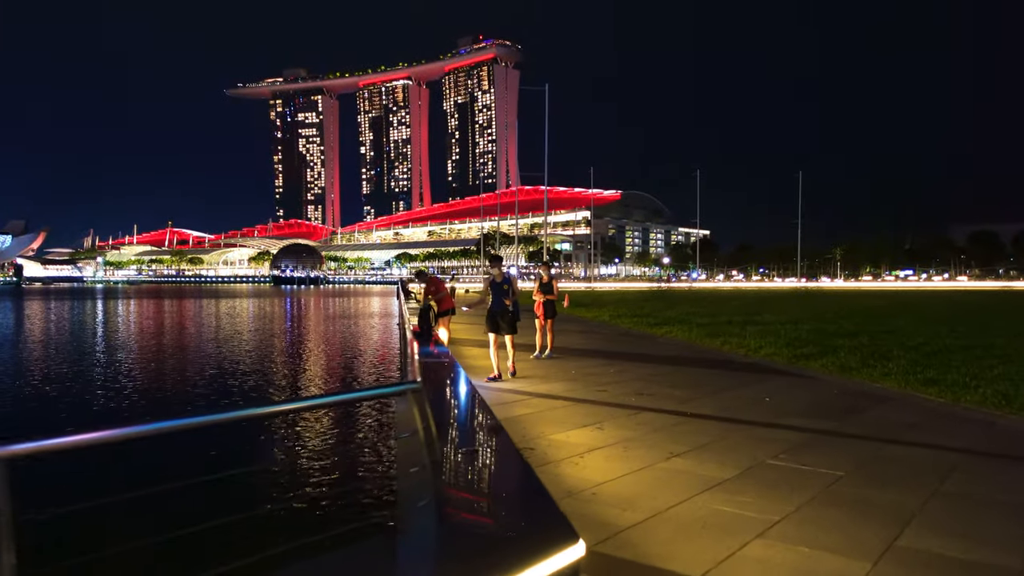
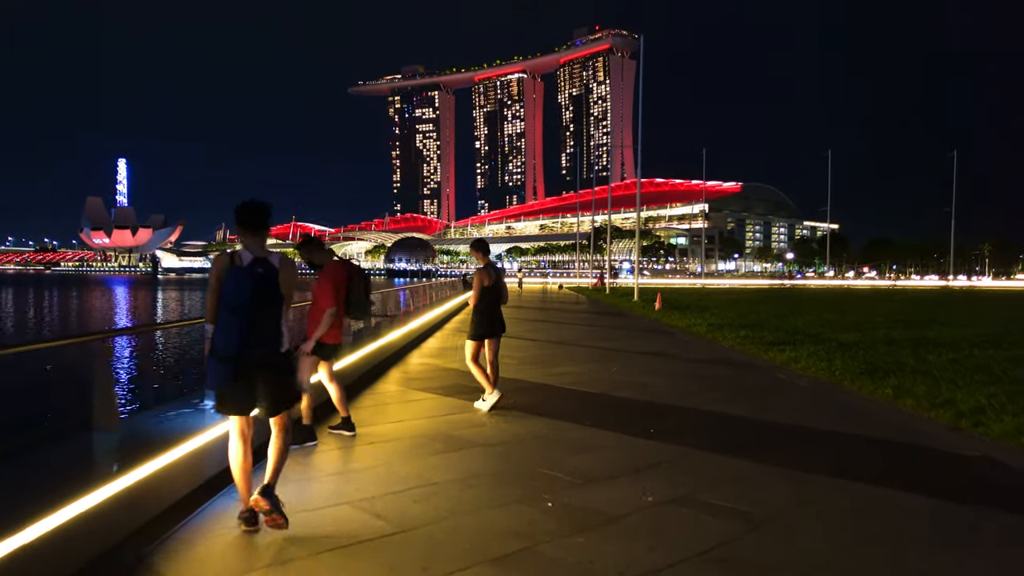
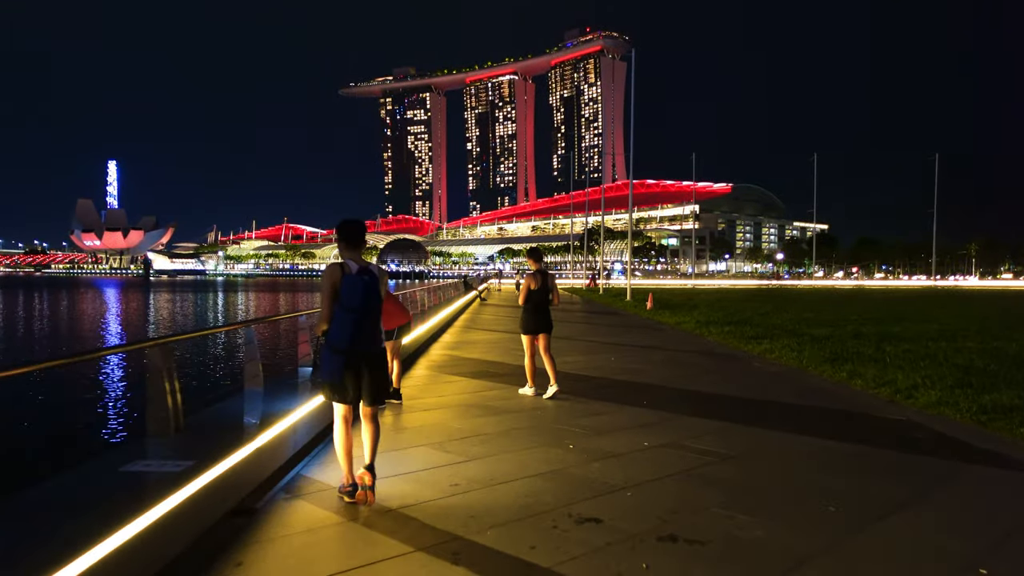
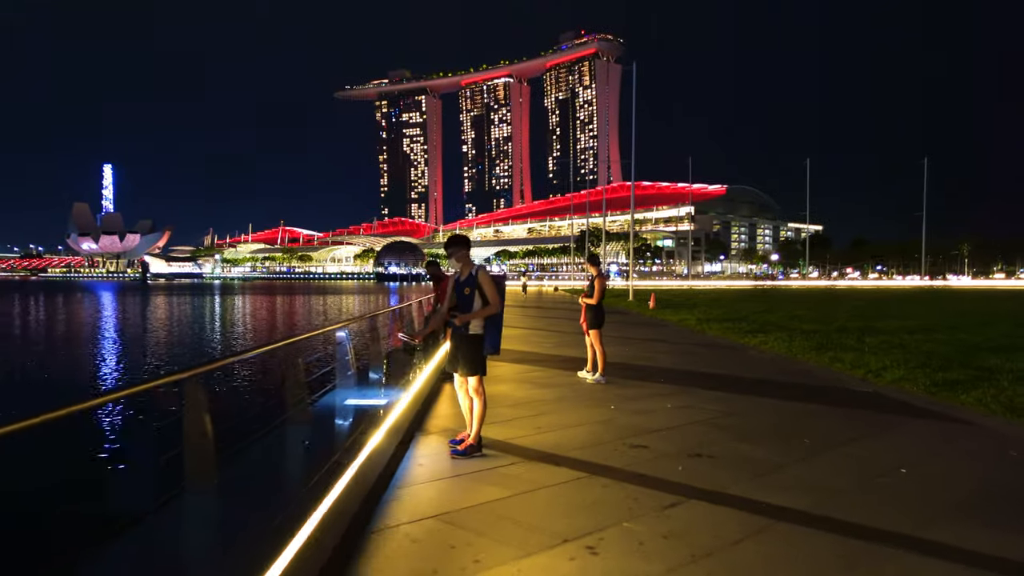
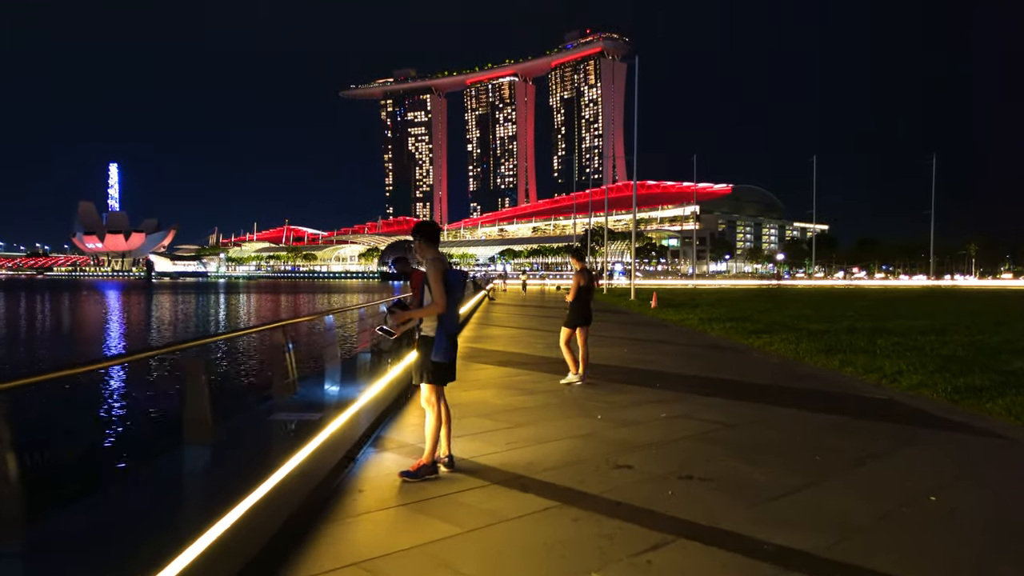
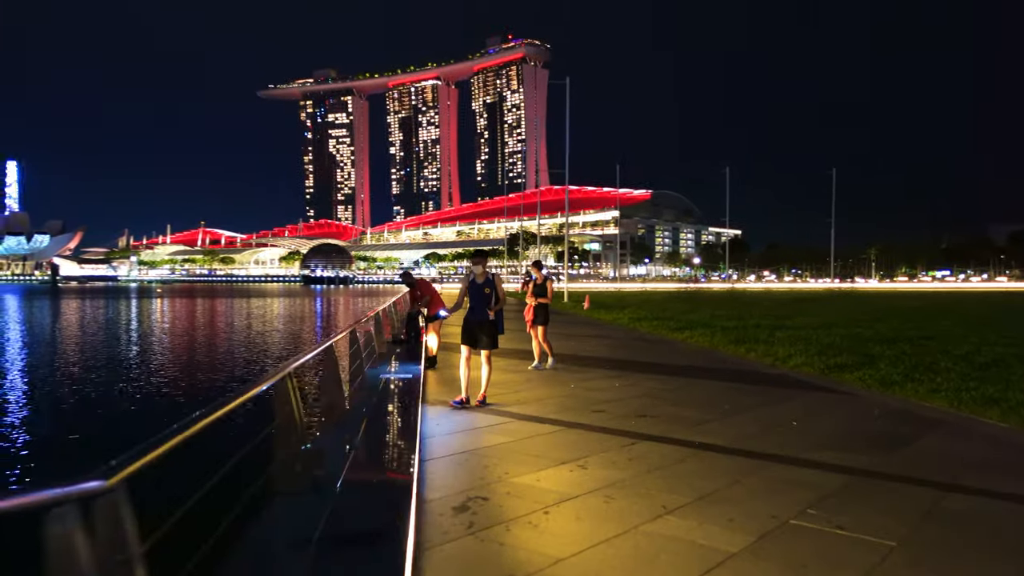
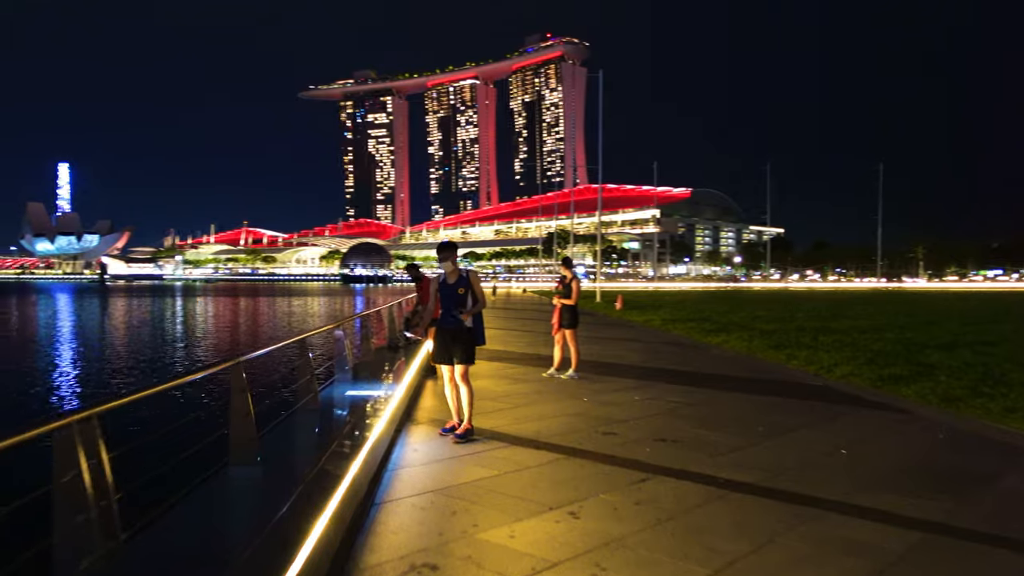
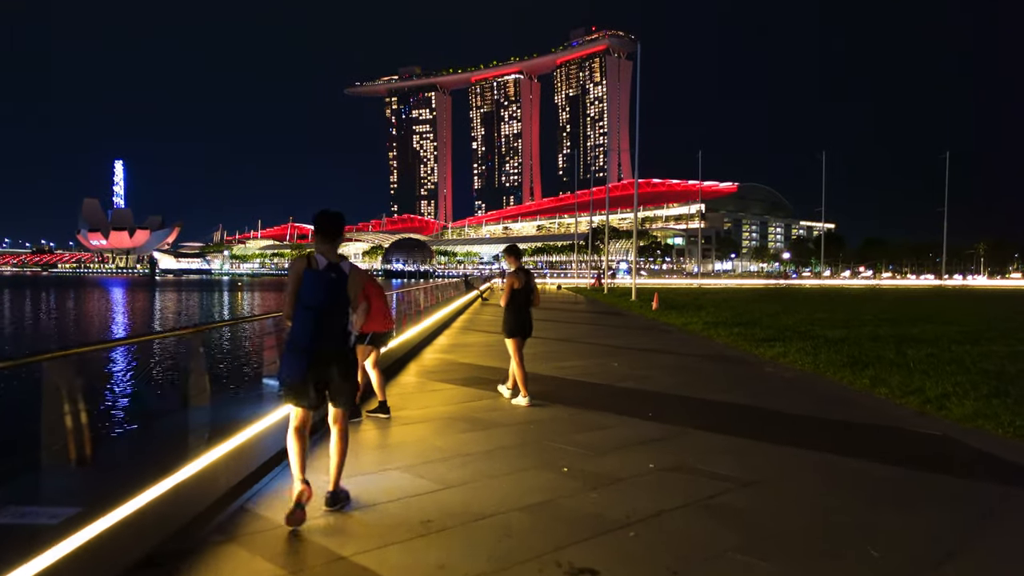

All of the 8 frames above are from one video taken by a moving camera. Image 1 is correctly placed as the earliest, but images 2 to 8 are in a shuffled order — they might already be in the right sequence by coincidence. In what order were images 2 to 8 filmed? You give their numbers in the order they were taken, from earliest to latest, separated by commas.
6, 7, 4, 5, 3, 8, 2
